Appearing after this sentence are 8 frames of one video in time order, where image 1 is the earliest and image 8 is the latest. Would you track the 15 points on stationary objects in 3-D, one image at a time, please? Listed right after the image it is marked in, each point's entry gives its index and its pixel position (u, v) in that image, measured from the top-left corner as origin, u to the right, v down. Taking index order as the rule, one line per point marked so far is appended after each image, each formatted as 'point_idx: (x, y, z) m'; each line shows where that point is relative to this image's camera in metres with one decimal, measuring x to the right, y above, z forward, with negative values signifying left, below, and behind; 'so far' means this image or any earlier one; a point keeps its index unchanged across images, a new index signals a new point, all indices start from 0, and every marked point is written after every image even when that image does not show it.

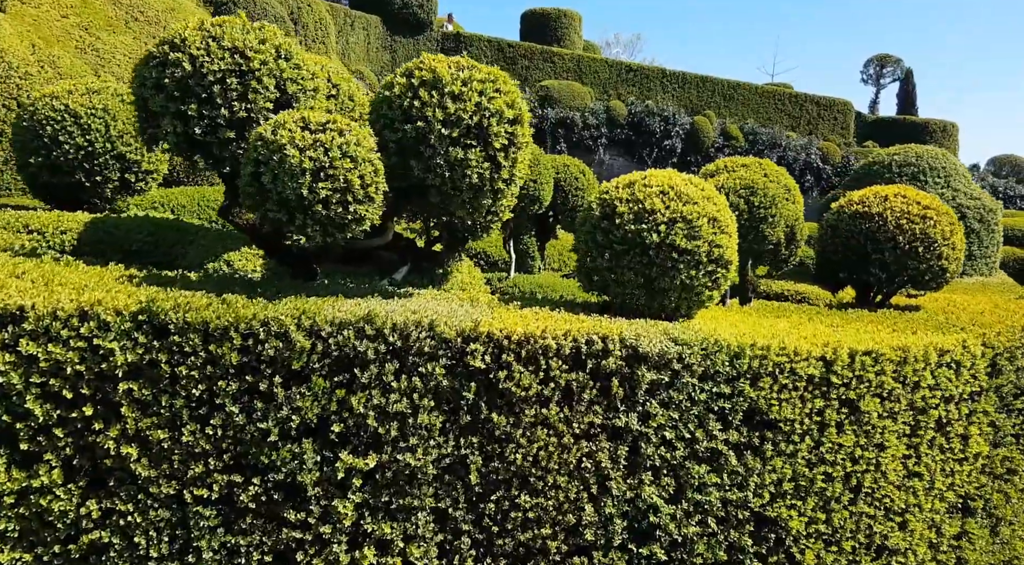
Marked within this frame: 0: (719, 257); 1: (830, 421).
0: (+1.5, +0.2, +4.8) m
1: (+2.1, -0.9, +4.4) m
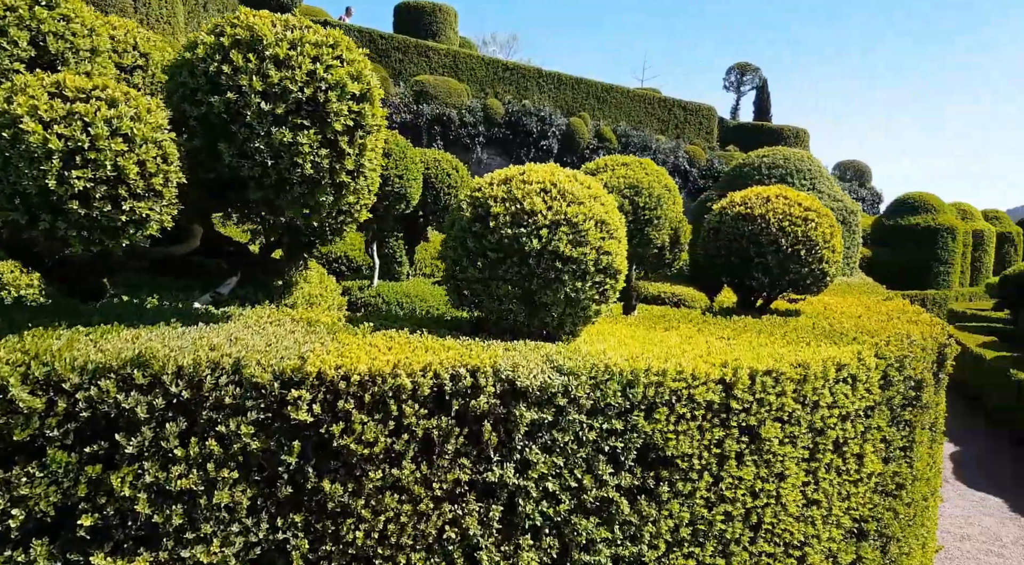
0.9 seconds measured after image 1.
0: (+0.6, +0.1, +4.2) m
1: (+1.2, -1.0, +3.8) m
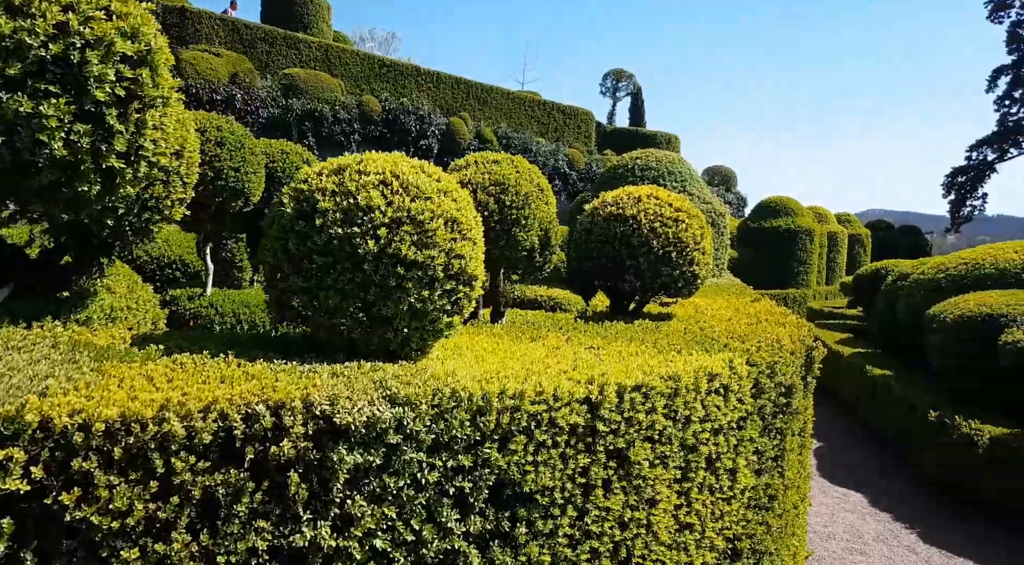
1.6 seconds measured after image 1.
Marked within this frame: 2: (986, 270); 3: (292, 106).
0: (-0.3, +0.1, +3.6) m
1: (+0.4, -1.0, +3.3) m
2: (+6.8, +0.2, +9.5) m
3: (-6.5, +5.2, +19.6) m
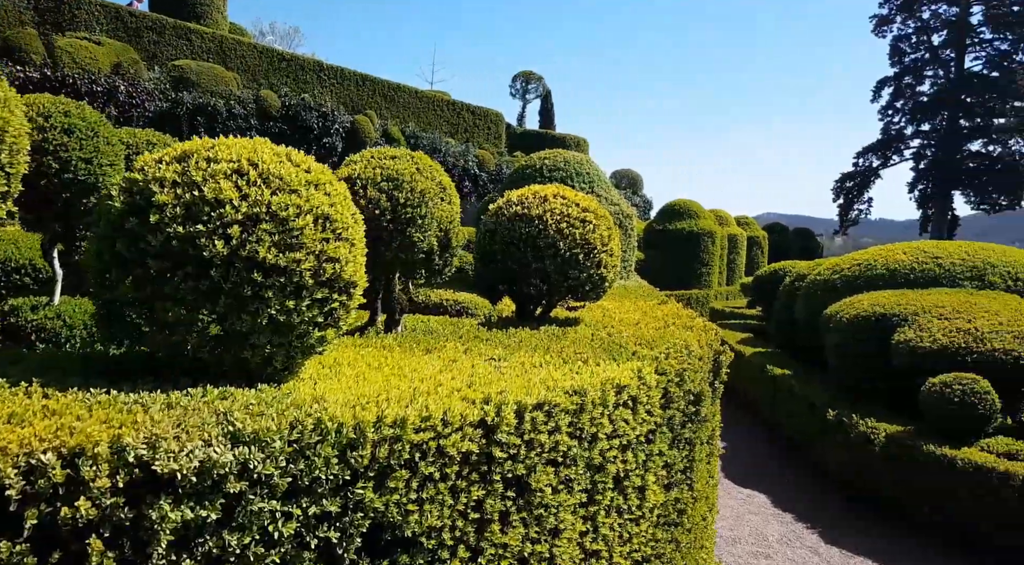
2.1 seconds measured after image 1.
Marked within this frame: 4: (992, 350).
0: (-0.8, 0.0, +3.1) m
1: (-0.1, -1.0, +2.9) m
2: (+5.4, +0.2, +9.9) m
3: (-9.1, +5.1, +18.2) m
4: (+5.1, -0.7, +7.0) m
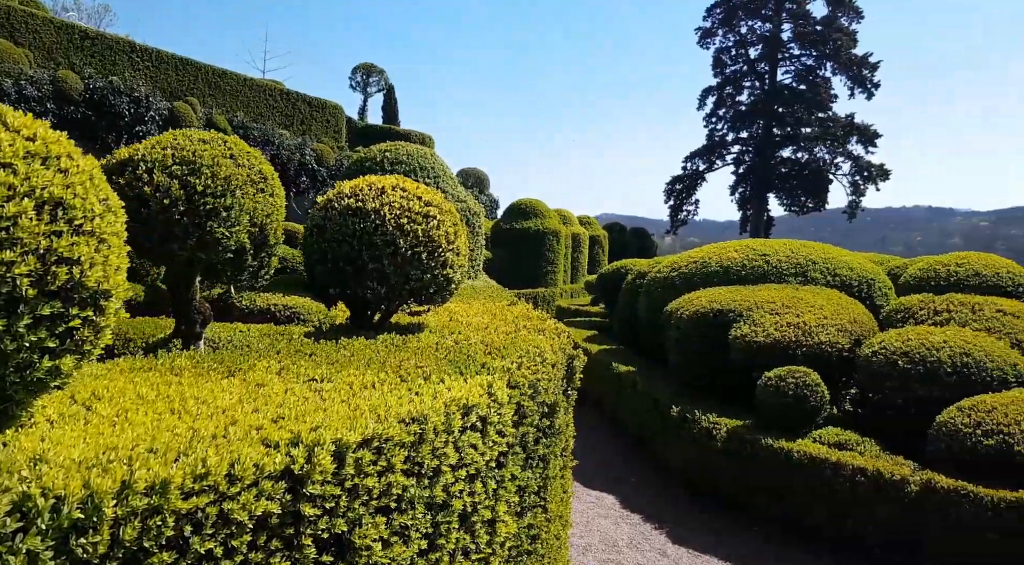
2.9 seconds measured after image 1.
0: (-1.5, 0.0, +2.3) m
1: (-0.7, -1.1, +2.3) m
2: (+3.1, +0.2, +10.3) m
3: (-13.0, +4.9, +15.1) m
4: (+3.4, -0.7, +7.4) m
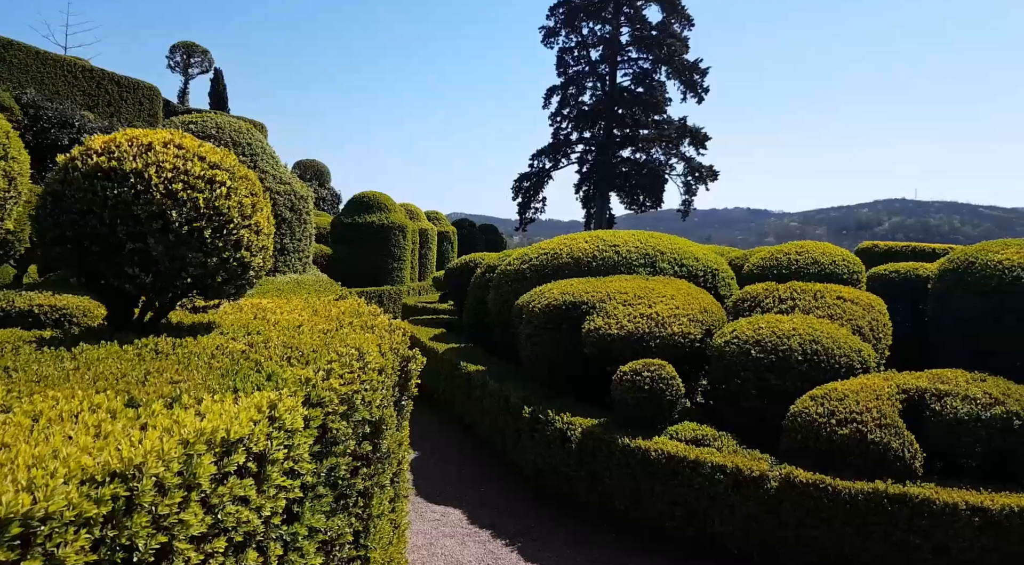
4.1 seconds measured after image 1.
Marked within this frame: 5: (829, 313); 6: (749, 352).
0: (-2.0, +0.1, +0.9) m
1: (-1.2, -1.0, +1.1) m
2: (+0.7, +0.3, +9.8) m
3: (-16.1, +4.8, +10.9) m
4: (+1.7, -0.6, +7.0) m
5: (+3.3, -0.3, +7.0) m
6: (+2.2, -0.7, +6.3) m
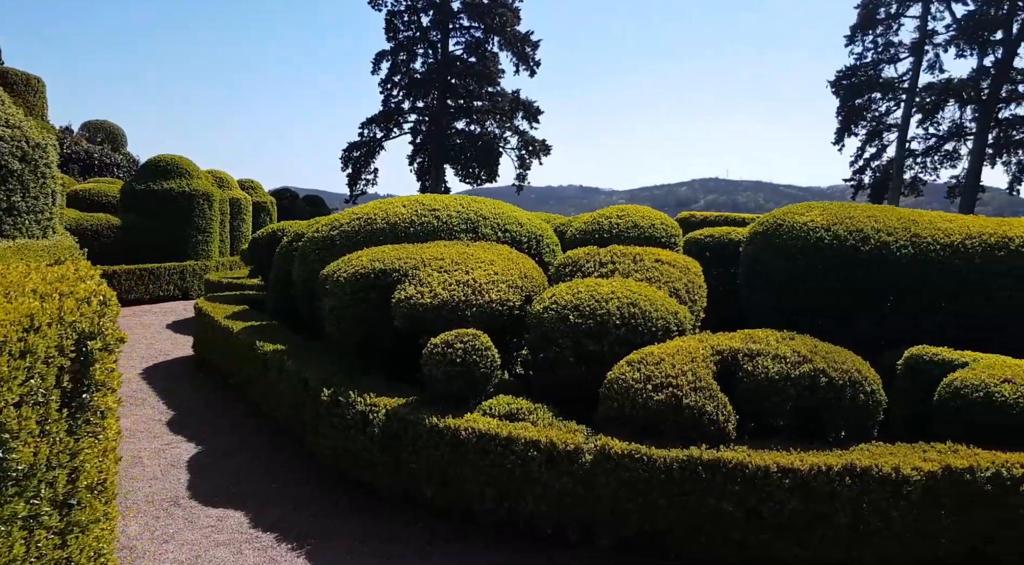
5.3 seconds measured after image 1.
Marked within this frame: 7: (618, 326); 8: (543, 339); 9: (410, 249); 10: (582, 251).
0: (-2.4, +0.2, -0.4) m
1: (-1.7, -0.8, 0.0) m
2: (-1.8, +0.8, +8.8) m
3: (-18.5, +5.0, +5.8) m
4: (-0.2, -0.2, +6.4) m
5: (+1.4, +0.1, +6.7) m
6: (+0.5, -0.3, +5.7) m
7: (+0.9, -0.4, +5.7) m
8: (+0.3, -0.5, +5.8) m
9: (-1.2, +0.4, +7.6) m
10: (+0.8, +0.4, +7.4) m
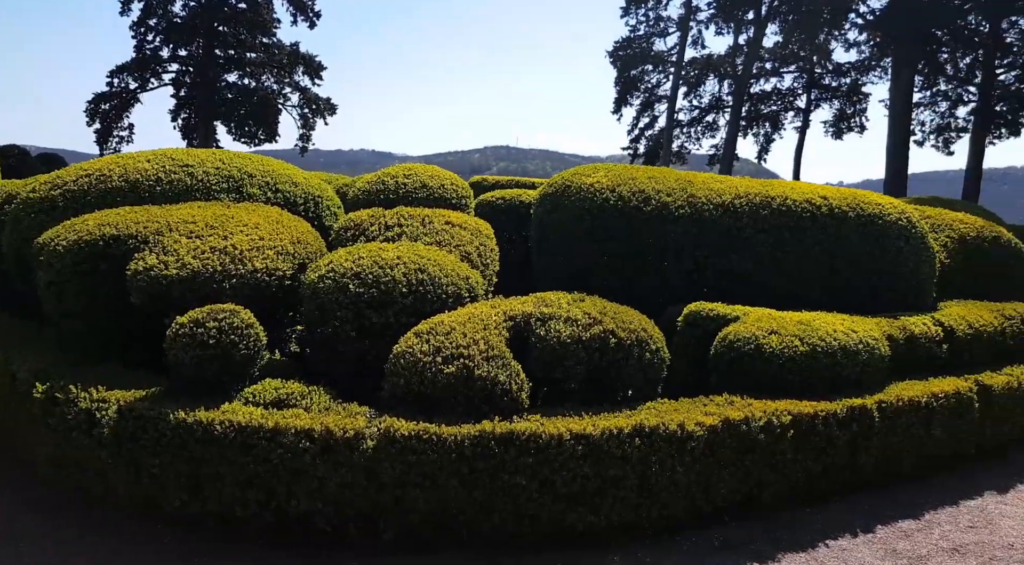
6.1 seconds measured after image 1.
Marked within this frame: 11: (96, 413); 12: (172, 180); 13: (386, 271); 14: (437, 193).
0: (-2.2, +0.1, -1.7) m
1: (-1.6, -0.9, -1.0) m
2: (-4.4, +1.1, +7.2) m
3: (-19.5, +4.7, -0.7) m
4: (-2.1, +0.1, +5.4) m
5: (-0.7, +0.4, +6.2) m
6: (-1.3, 0.0, +5.1) m
7: (-0.8, -0.1, +5.1) m
8: (-1.5, -0.2, +5.1) m
9: (-3.4, +0.7, +6.3) m
10: (-1.5, +0.7, +6.7) m
11: (-2.9, -0.9, +4.6) m
12: (-3.8, +1.1, +7.3) m
13: (-1.0, +0.1, +5.2) m
14: (-0.8, +1.0, +7.4) m
